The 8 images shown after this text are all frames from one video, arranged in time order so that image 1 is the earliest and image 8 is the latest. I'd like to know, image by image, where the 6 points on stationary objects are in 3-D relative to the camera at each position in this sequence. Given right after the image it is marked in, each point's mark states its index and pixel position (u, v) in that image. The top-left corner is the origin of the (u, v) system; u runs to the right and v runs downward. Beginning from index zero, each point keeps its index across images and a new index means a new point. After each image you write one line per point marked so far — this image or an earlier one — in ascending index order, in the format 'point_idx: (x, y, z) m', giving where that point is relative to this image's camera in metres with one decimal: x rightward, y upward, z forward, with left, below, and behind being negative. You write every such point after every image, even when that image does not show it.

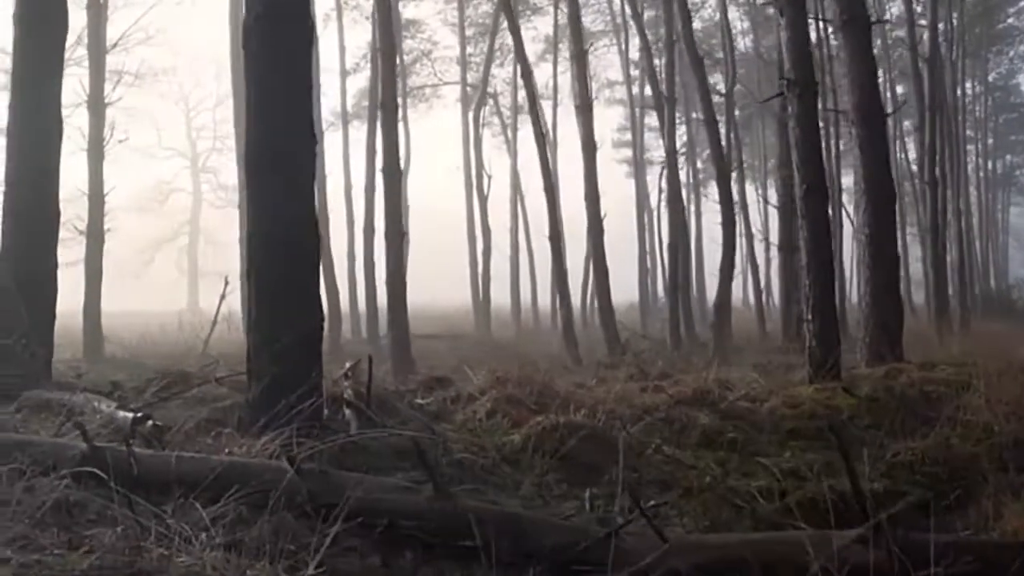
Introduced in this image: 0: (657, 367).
0: (+2.0, -1.1, +13.3) m
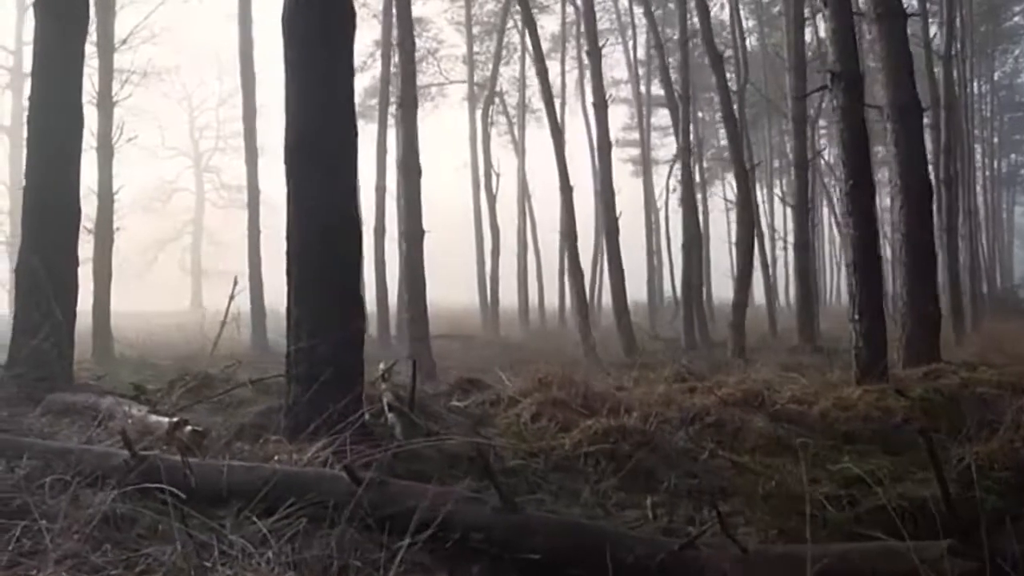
0: (+2.4, -1.1, +13.0) m
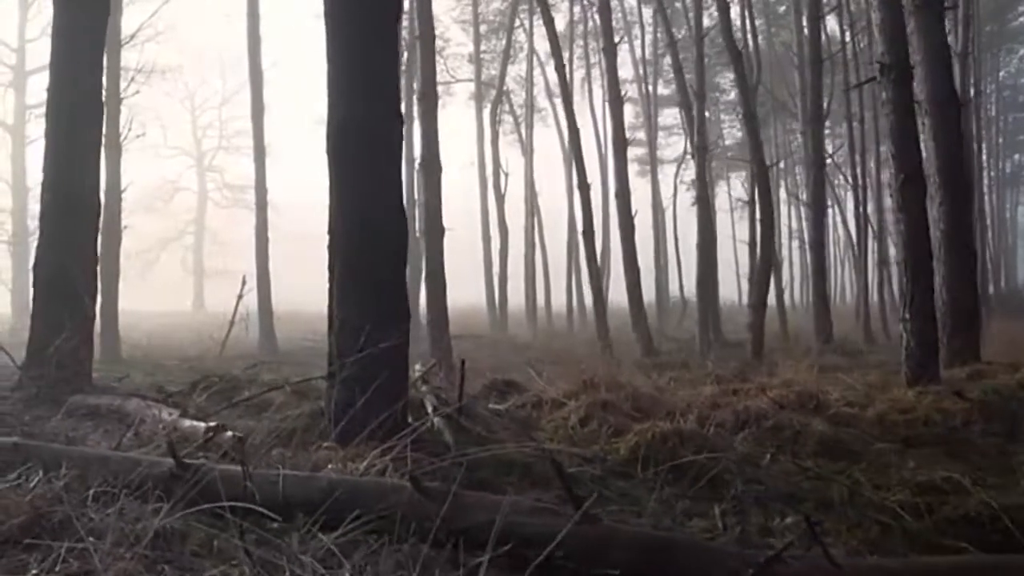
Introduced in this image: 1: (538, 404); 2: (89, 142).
0: (+2.8, -1.1, +12.6) m
1: (+0.3, -1.0, +8.1) m
2: (-4.1, +1.3, +9.2) m
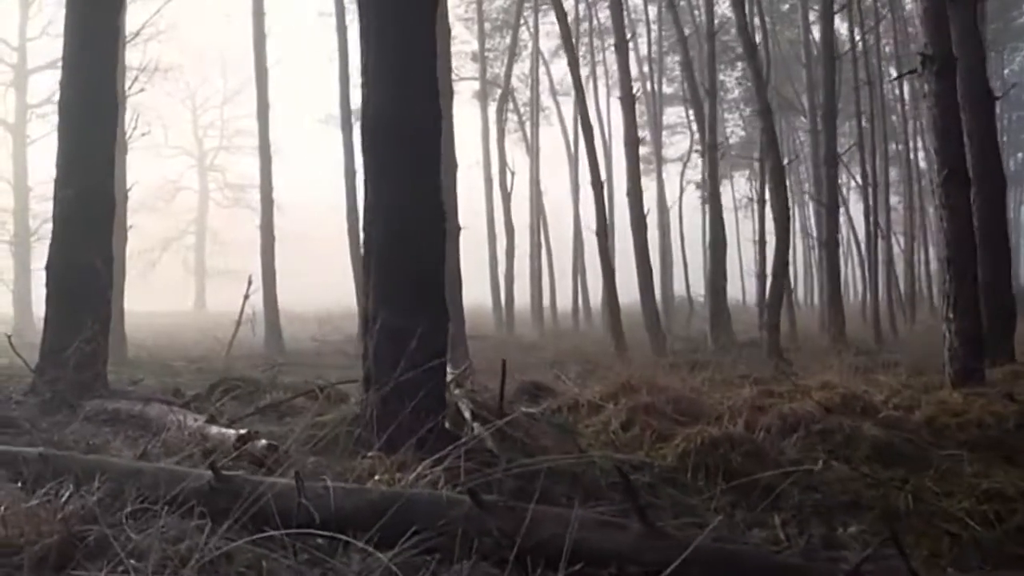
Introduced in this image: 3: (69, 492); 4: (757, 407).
0: (+3.0, -1.0, +12.3) m
1: (+0.5, -1.0, +7.8) m
2: (-3.8, +1.4, +8.9) m
3: (-1.8, -0.8, +4.0) m
4: (+2.0, -1.0, +7.9) m
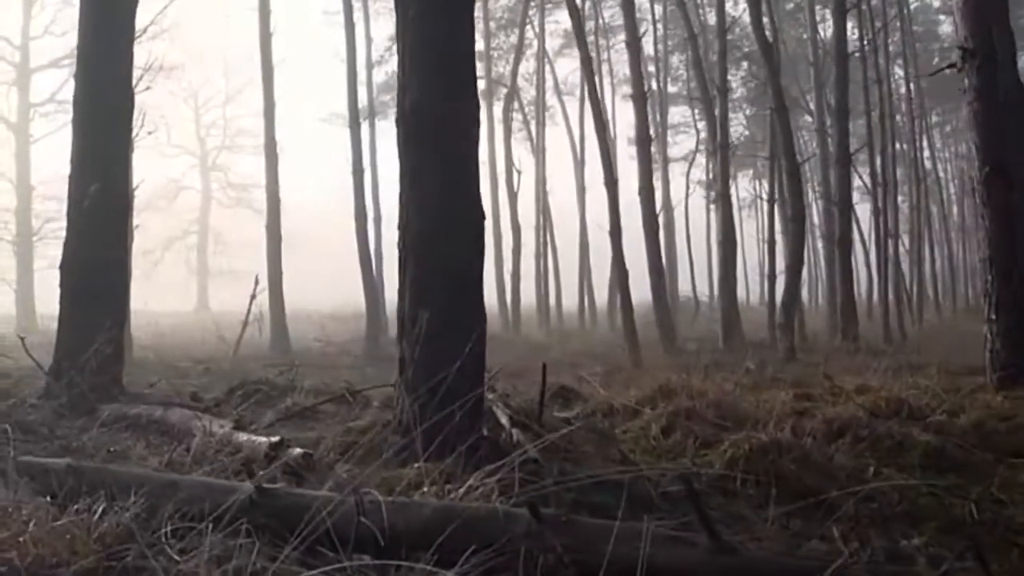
0: (+3.3, -1.0, +12.0) m
1: (+0.8, -1.0, +7.5) m
2: (-3.6, +1.3, +8.7) m
3: (-1.6, -0.9, +3.7) m
4: (+2.3, -1.0, +7.6) m
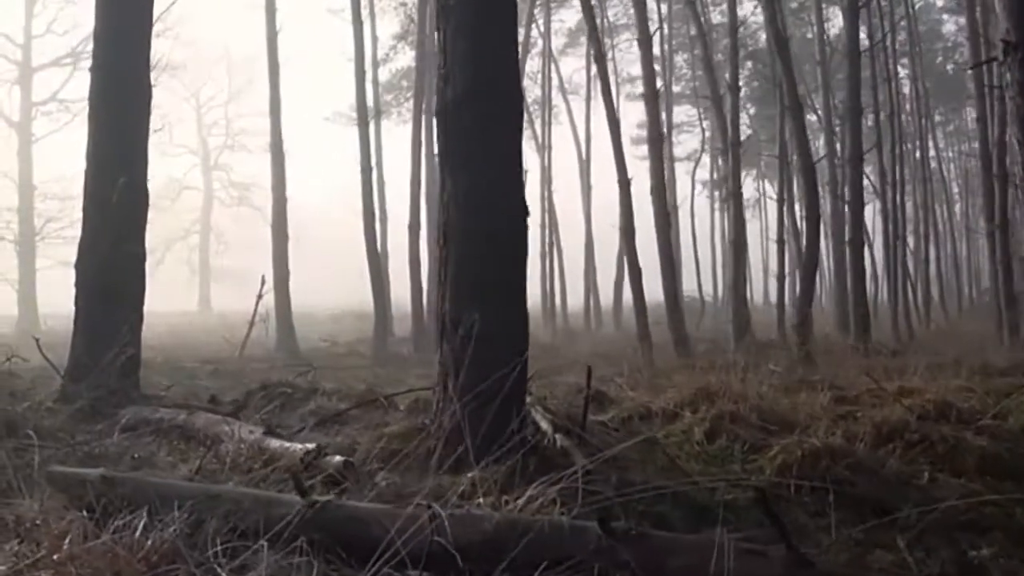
0: (+3.5, -1.0, +11.8) m
1: (+1.0, -1.0, +7.2) m
2: (-3.3, +1.4, +8.4) m
3: (-1.3, -0.8, +3.5) m
4: (+2.5, -1.0, +7.3) m
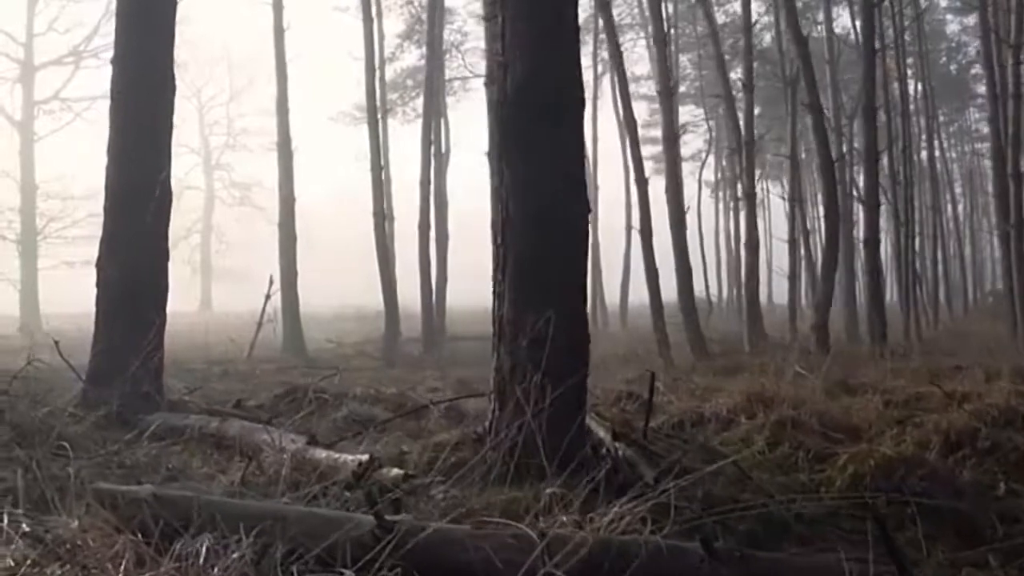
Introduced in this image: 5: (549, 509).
0: (+3.9, -1.0, +11.5) m
1: (+1.4, -1.0, +6.9) m
2: (-3.0, +1.4, +8.1) m
3: (-1.0, -0.8, +3.1) m
4: (+2.8, -1.0, +7.0) m
5: (+0.1, -0.9, +3.8) m
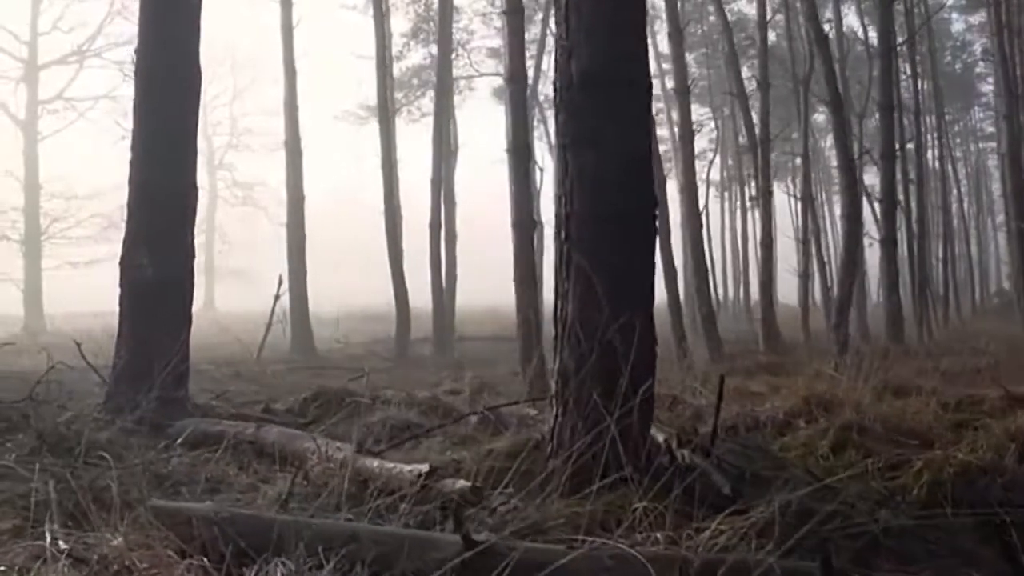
0: (+4.2, -1.0, +11.1) m
1: (+1.7, -1.0, +6.6) m
2: (-2.7, +1.4, +7.8) m
3: (-0.7, -0.8, +2.8) m
4: (+3.2, -1.0, +6.7) m
5: (+0.5, -0.9, +3.5) m
